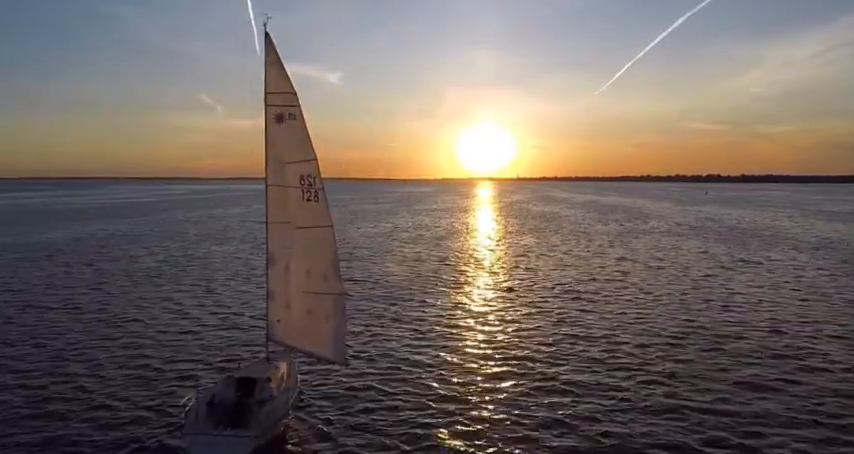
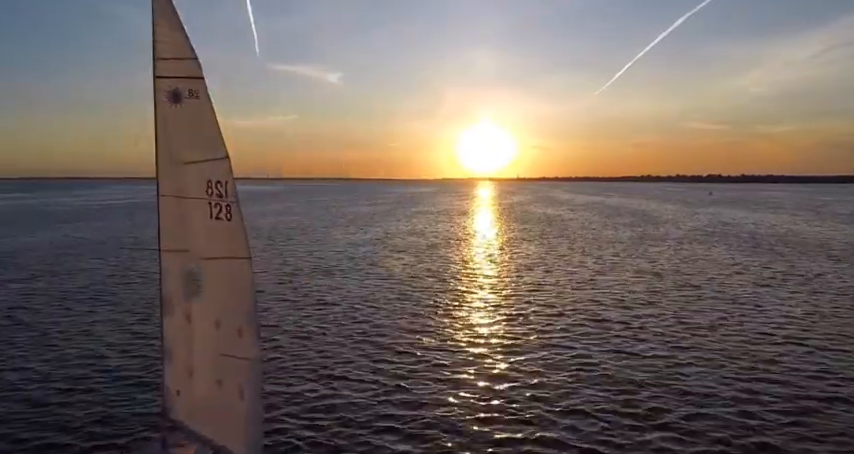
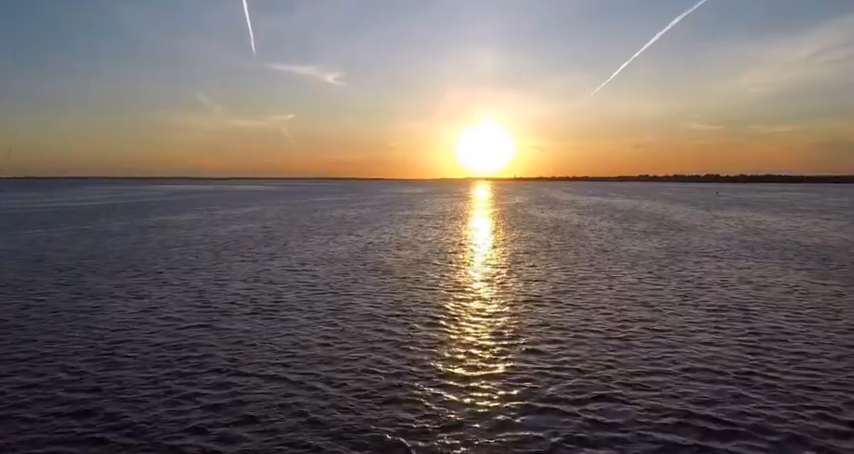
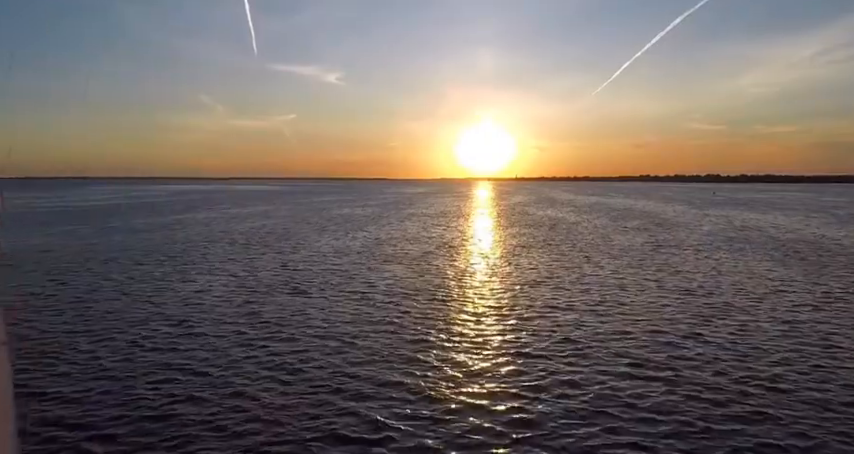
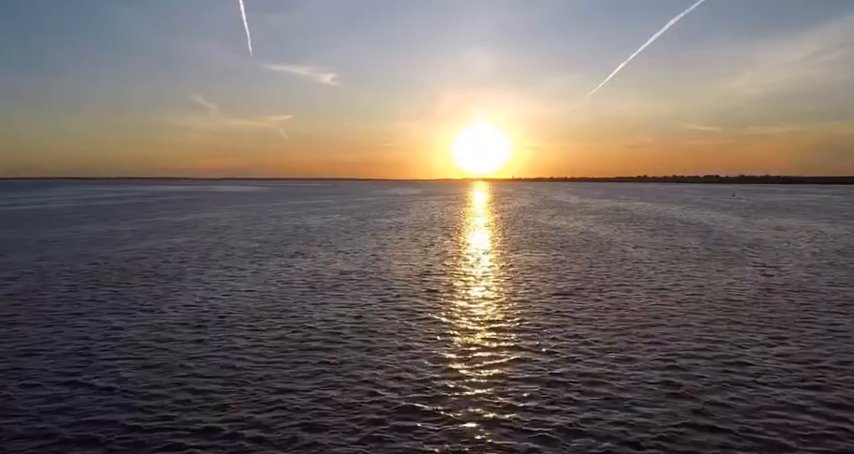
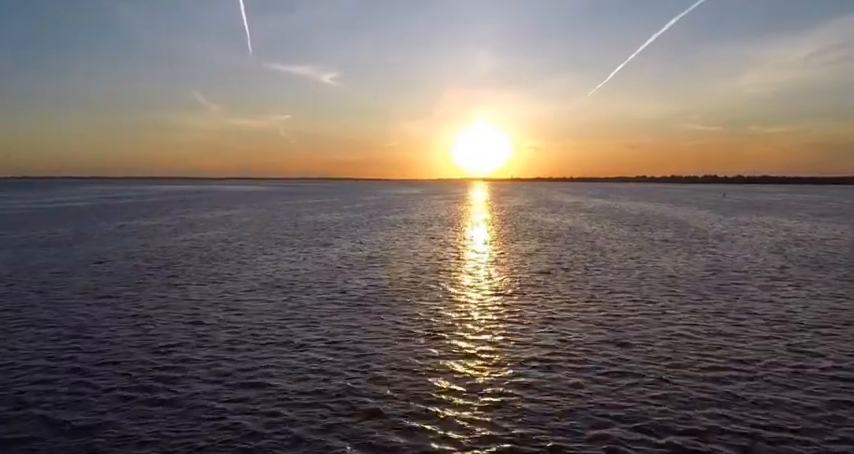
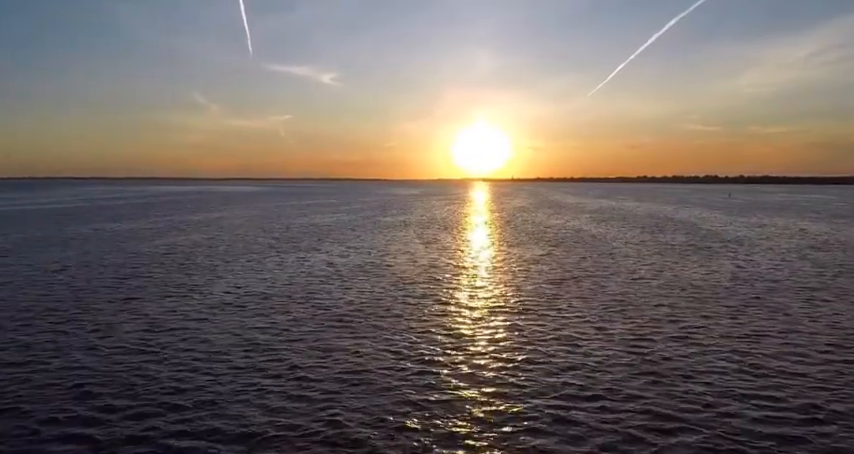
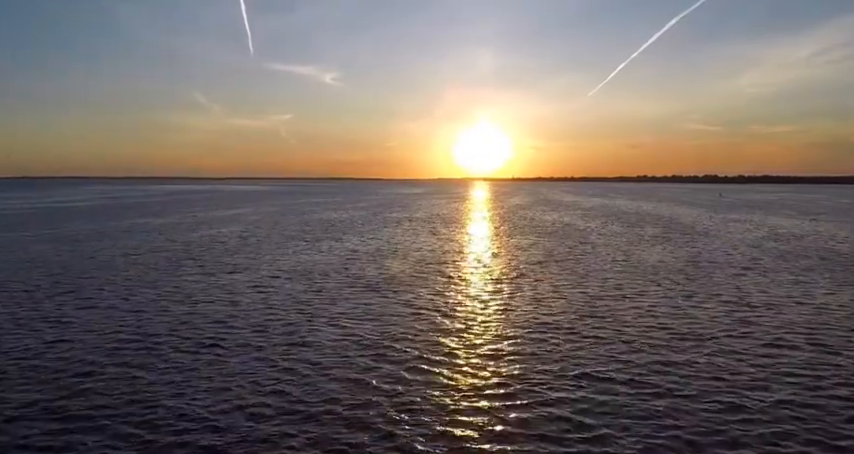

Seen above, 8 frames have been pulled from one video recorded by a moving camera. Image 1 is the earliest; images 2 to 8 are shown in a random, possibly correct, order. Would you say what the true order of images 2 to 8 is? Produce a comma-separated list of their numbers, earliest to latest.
2, 4, 3, 8, 6, 7, 5
